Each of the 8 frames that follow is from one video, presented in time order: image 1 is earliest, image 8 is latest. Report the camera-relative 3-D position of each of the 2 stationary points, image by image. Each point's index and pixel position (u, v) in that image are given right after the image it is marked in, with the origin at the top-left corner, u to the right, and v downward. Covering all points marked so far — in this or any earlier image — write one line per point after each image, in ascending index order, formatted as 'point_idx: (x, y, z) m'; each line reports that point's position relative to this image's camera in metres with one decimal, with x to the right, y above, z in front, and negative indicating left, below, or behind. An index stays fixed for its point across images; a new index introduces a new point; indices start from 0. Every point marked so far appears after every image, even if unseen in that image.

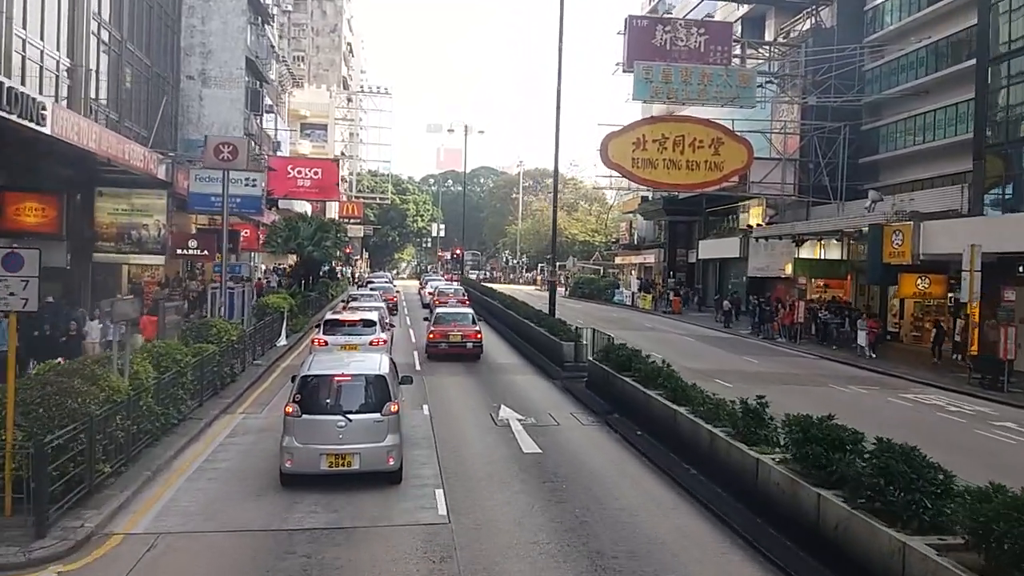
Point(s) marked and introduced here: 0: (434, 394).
0: (-1.9, -2.4, +19.2) m
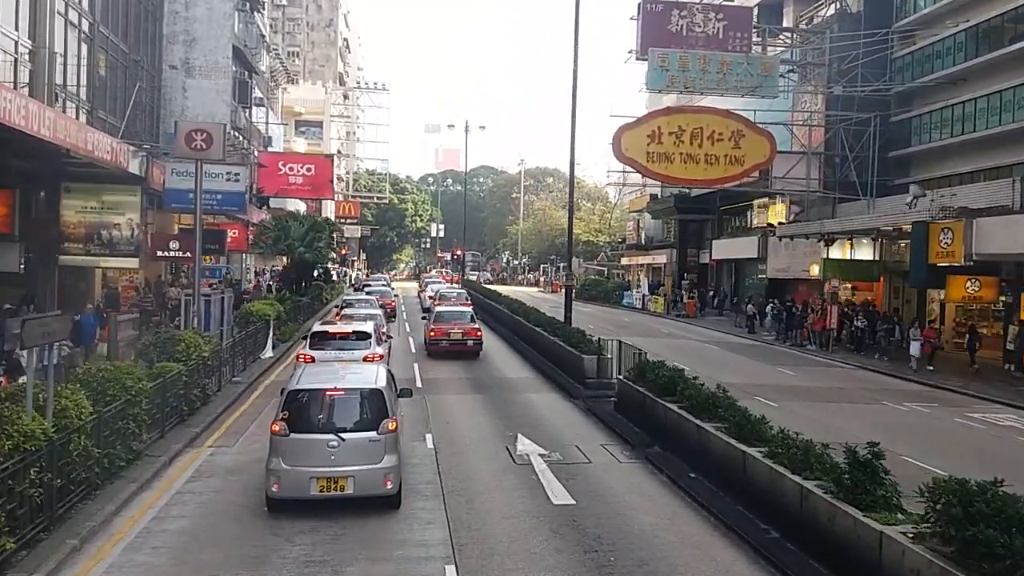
0: (-1.6, -2.5, +16.6) m
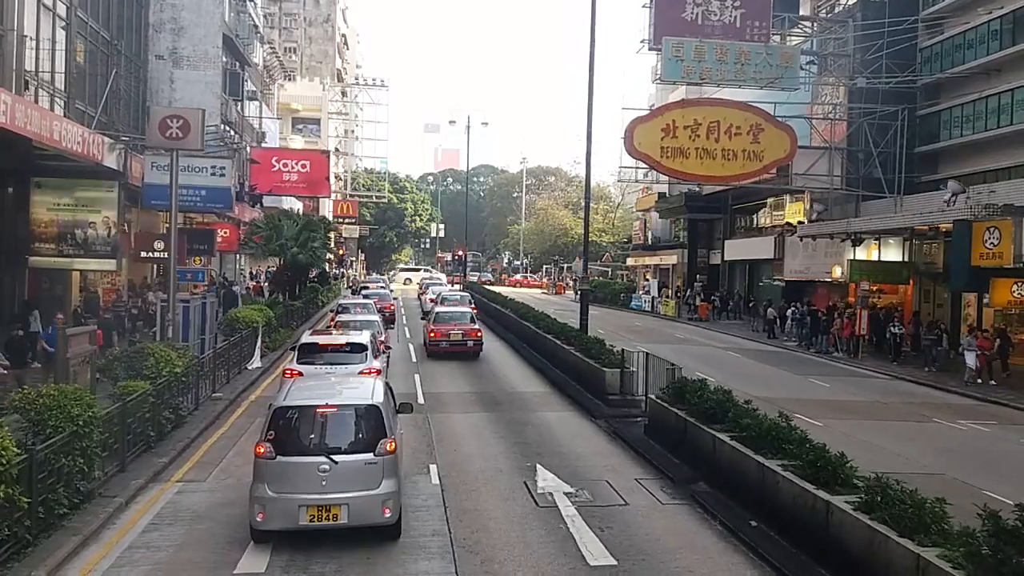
0: (-1.3, -2.6, +14.6) m
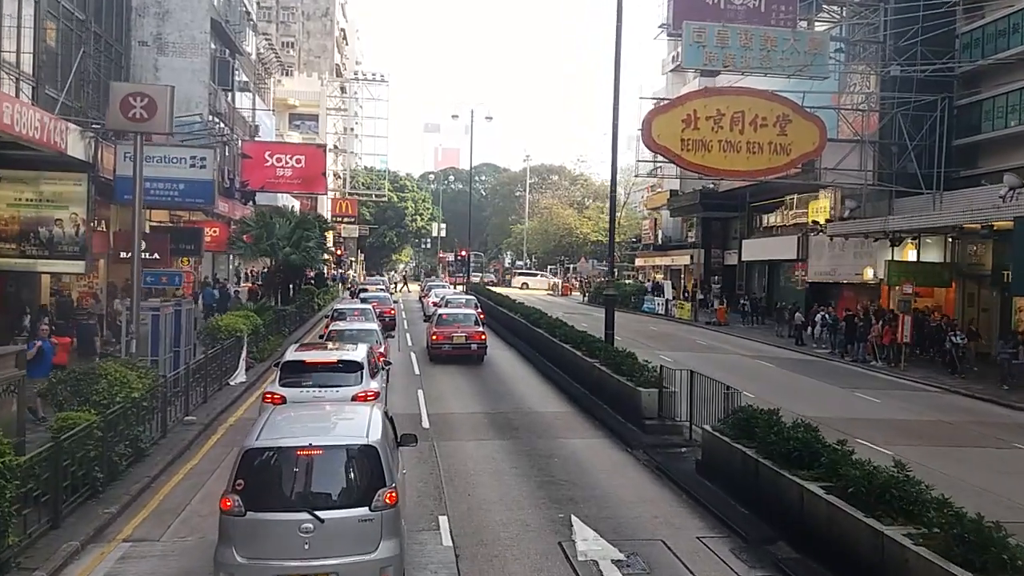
0: (-0.9, -2.8, +12.3) m
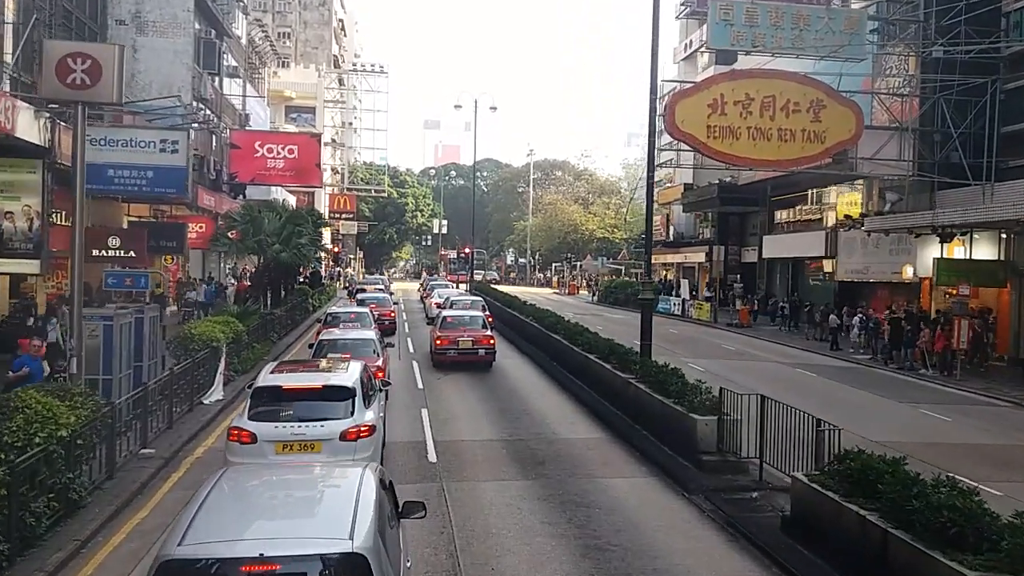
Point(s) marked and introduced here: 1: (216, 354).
0: (-0.6, -2.8, +9.7) m
1: (-6.4, -1.5, +17.4) m
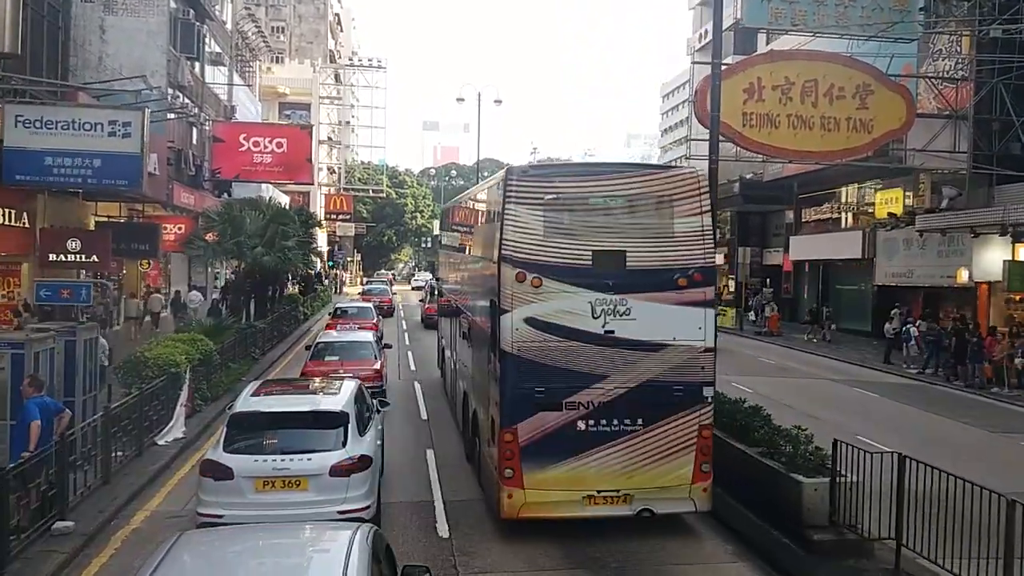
0: (-0.1, -3.0, +6.6) m
1: (-6.0, -1.7, +14.3) m
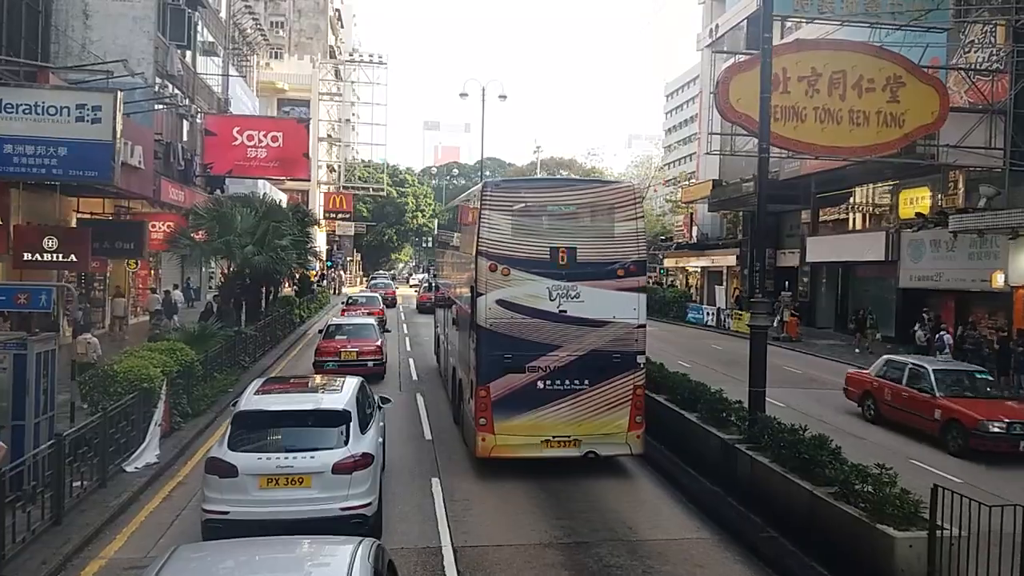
0: (+0.1, -3.1, +5.0) m
1: (-5.7, -1.8, +12.7) m
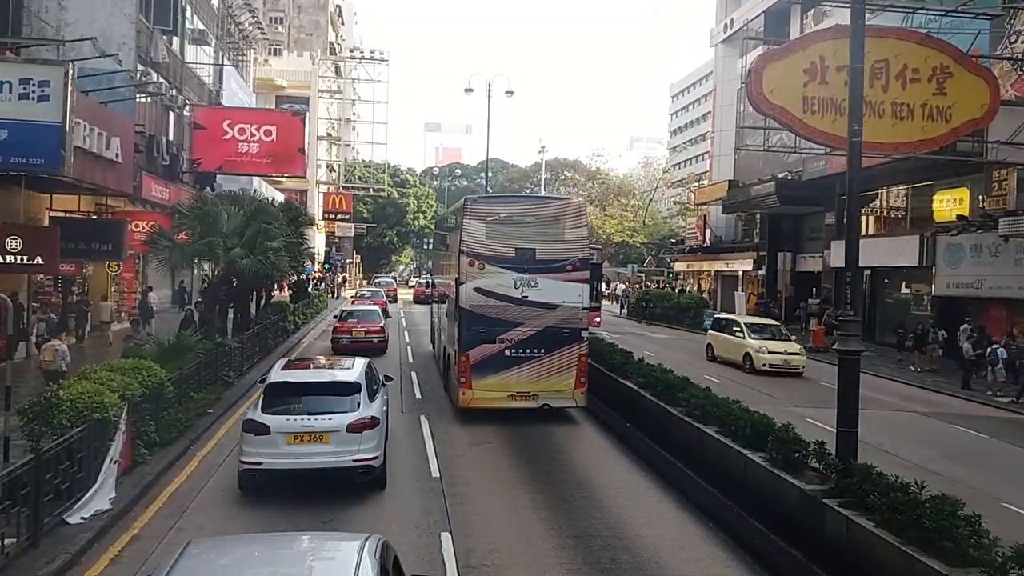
0: (+0.5, -3.3, +2.9) m
1: (-5.4, -1.9, +10.6) m
